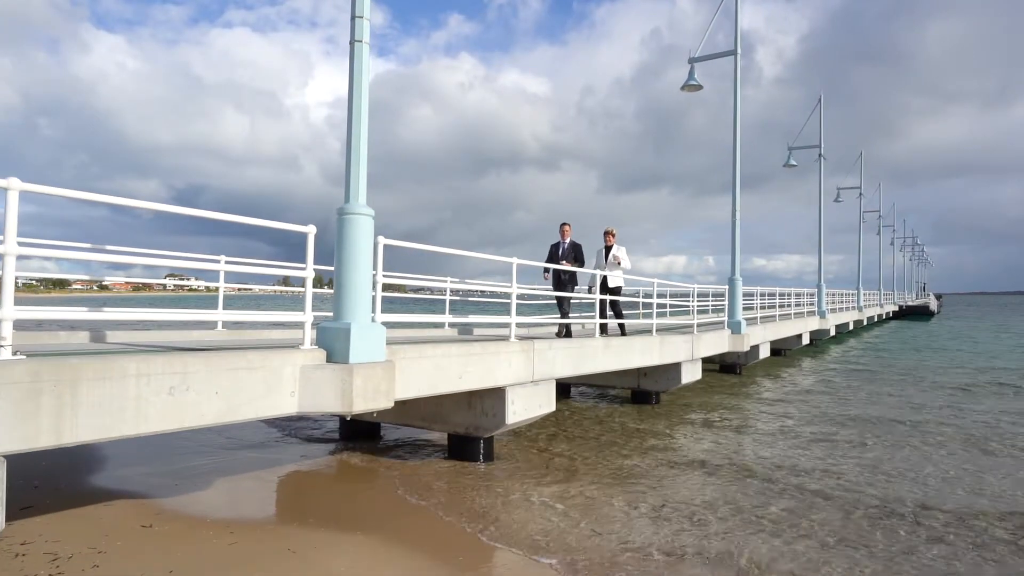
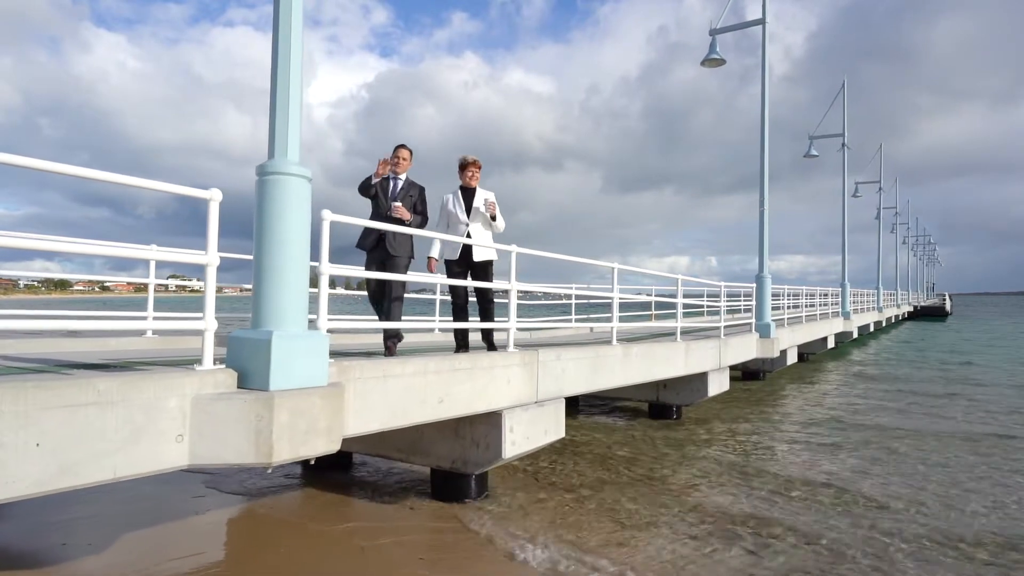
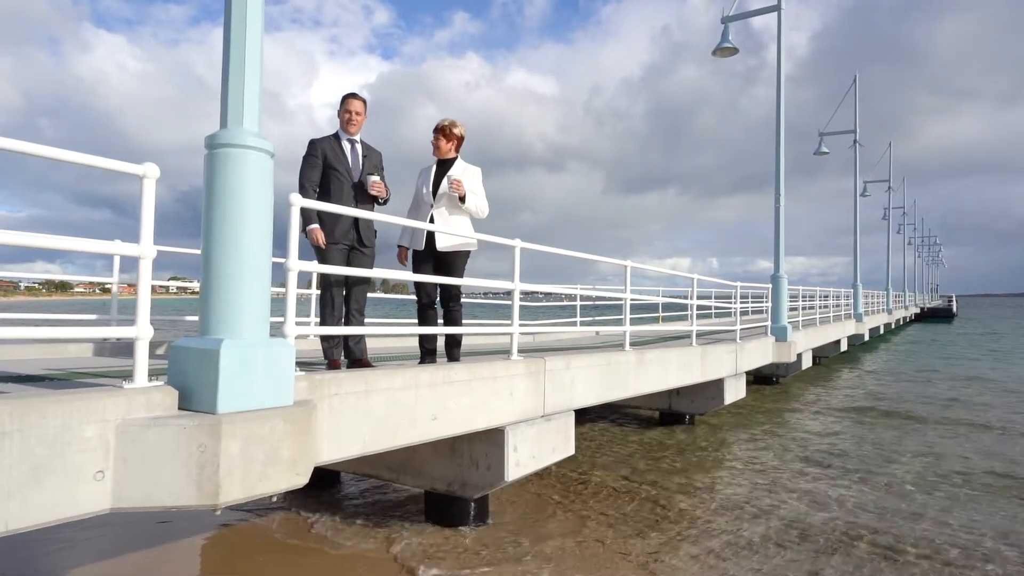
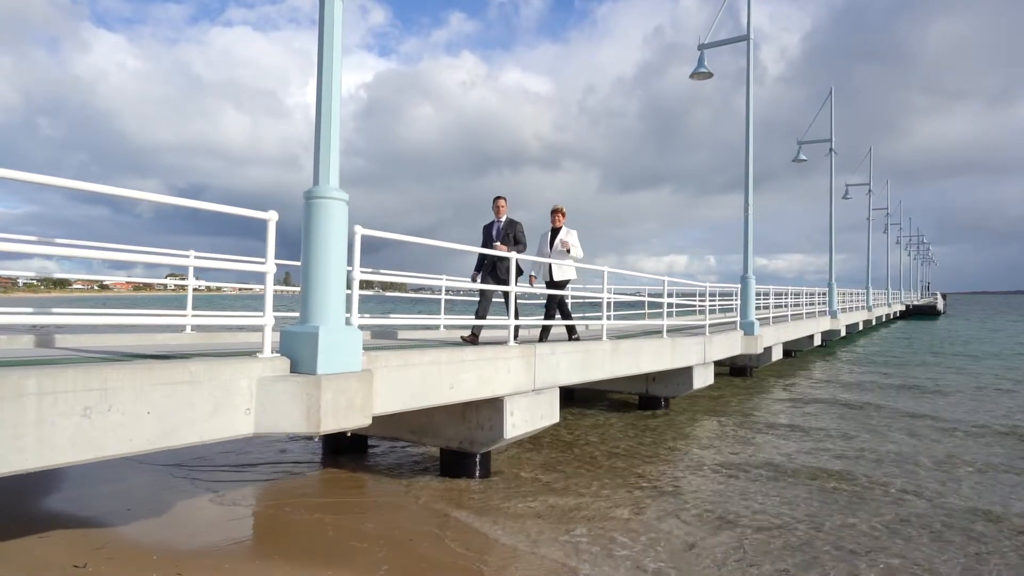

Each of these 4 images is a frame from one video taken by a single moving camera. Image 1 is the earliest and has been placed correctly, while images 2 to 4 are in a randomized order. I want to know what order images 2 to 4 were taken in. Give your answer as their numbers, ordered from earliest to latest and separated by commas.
4, 2, 3
